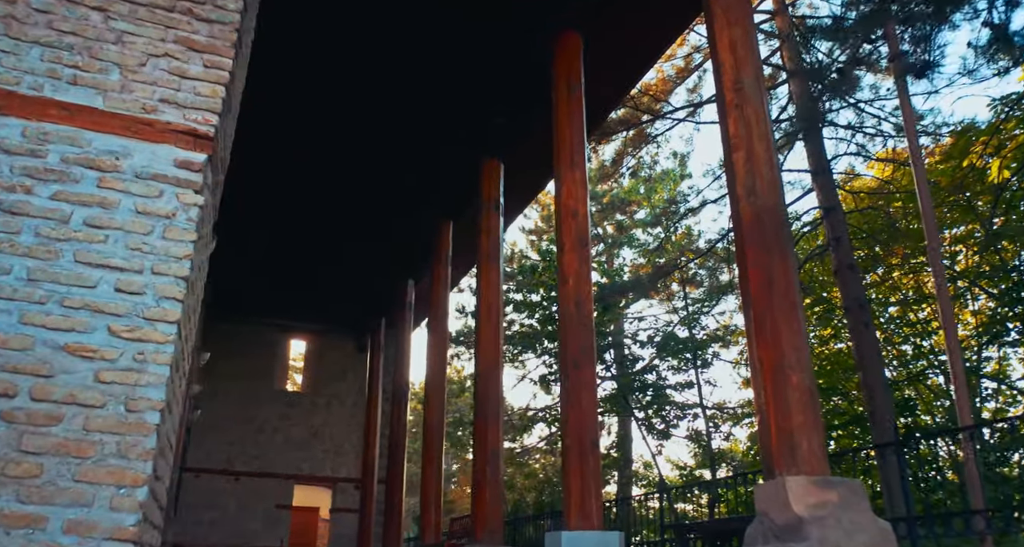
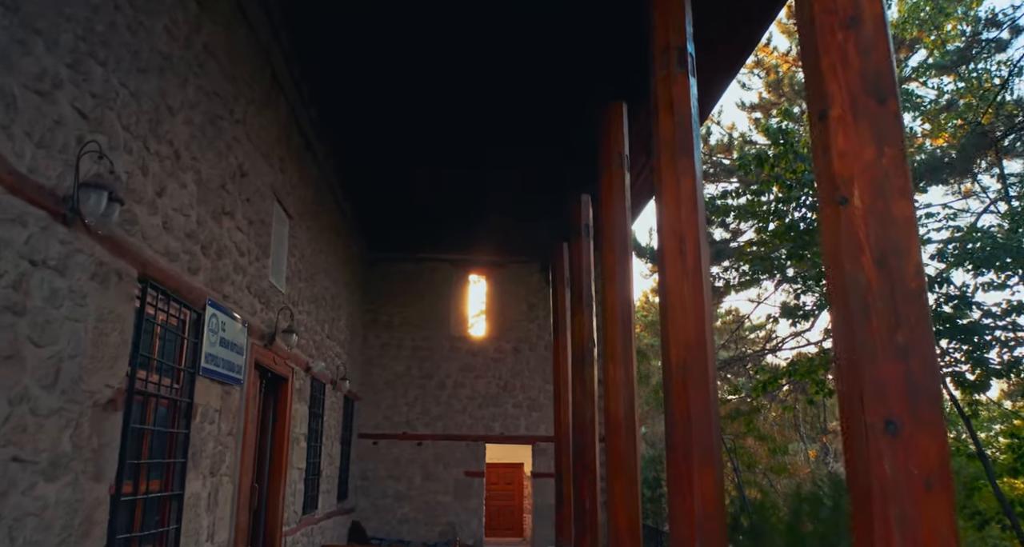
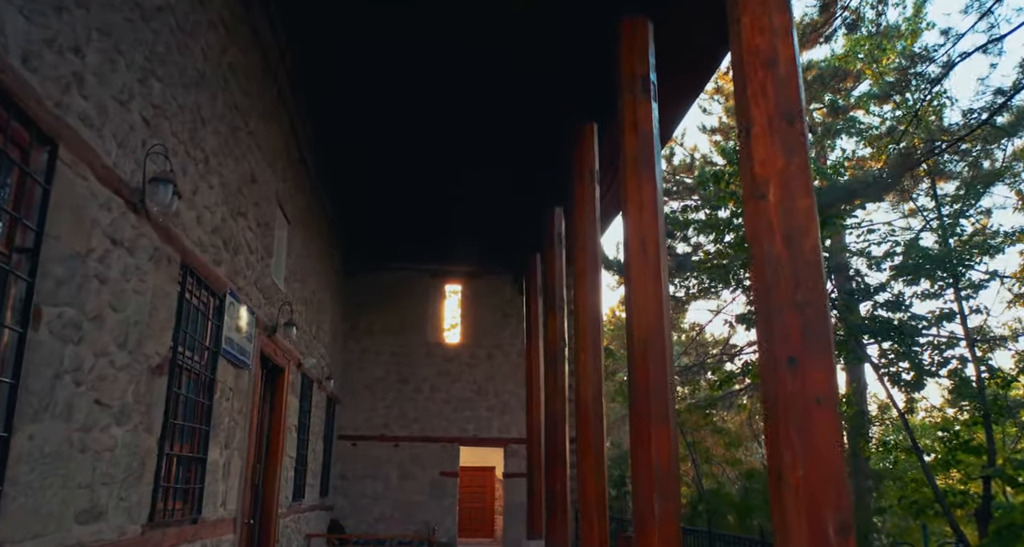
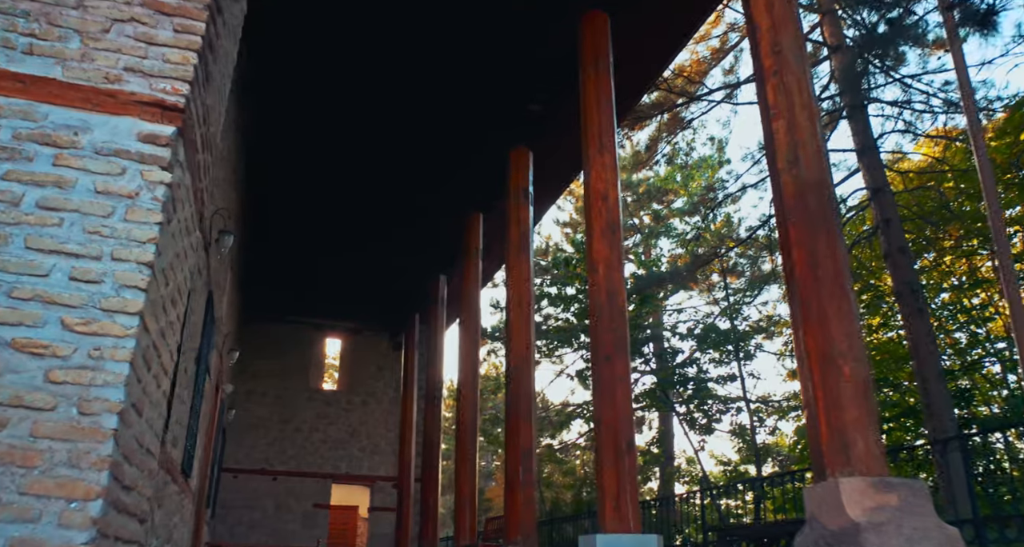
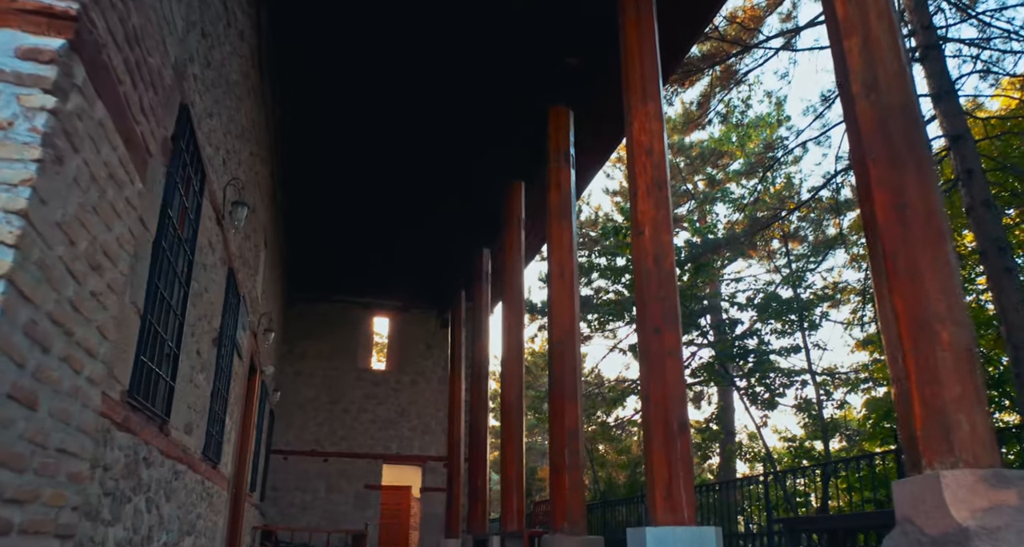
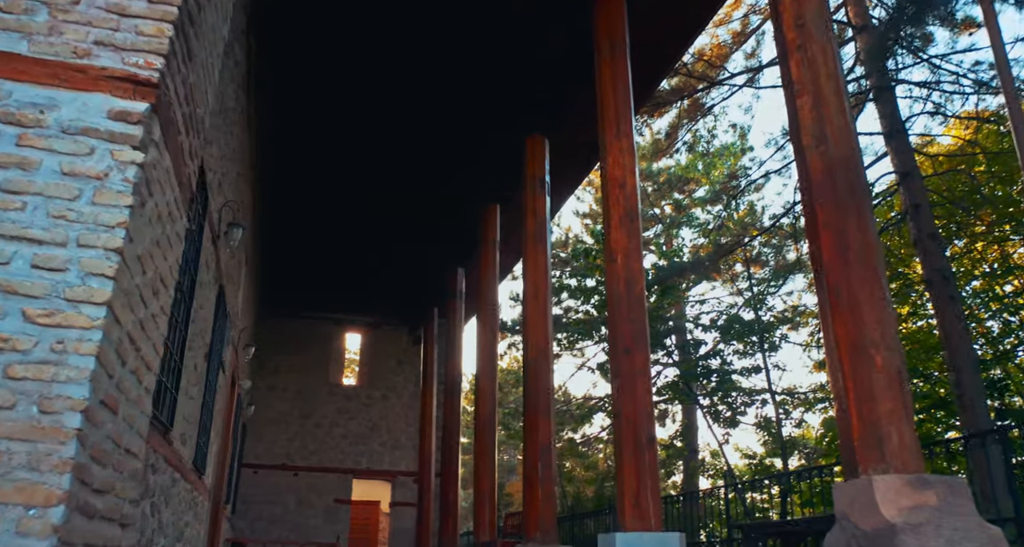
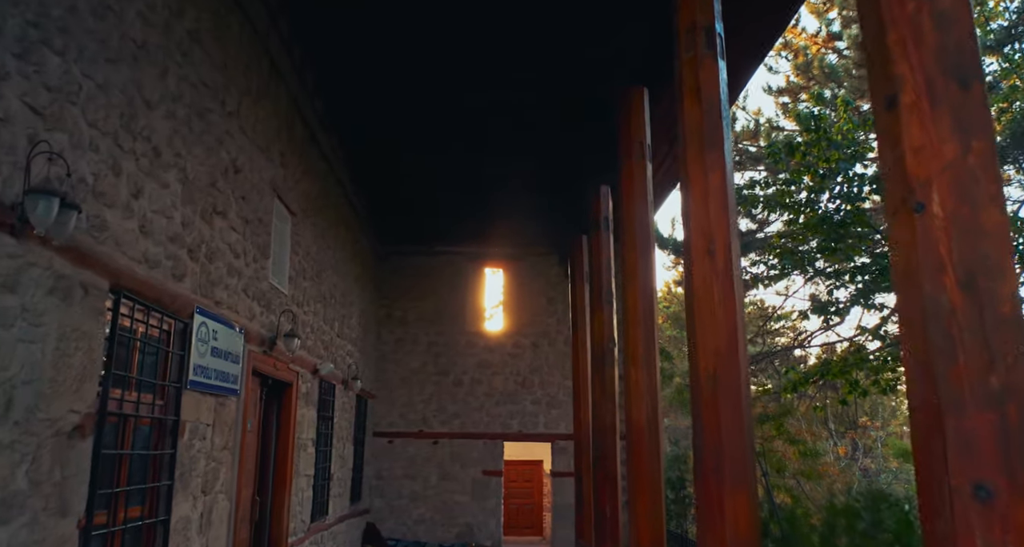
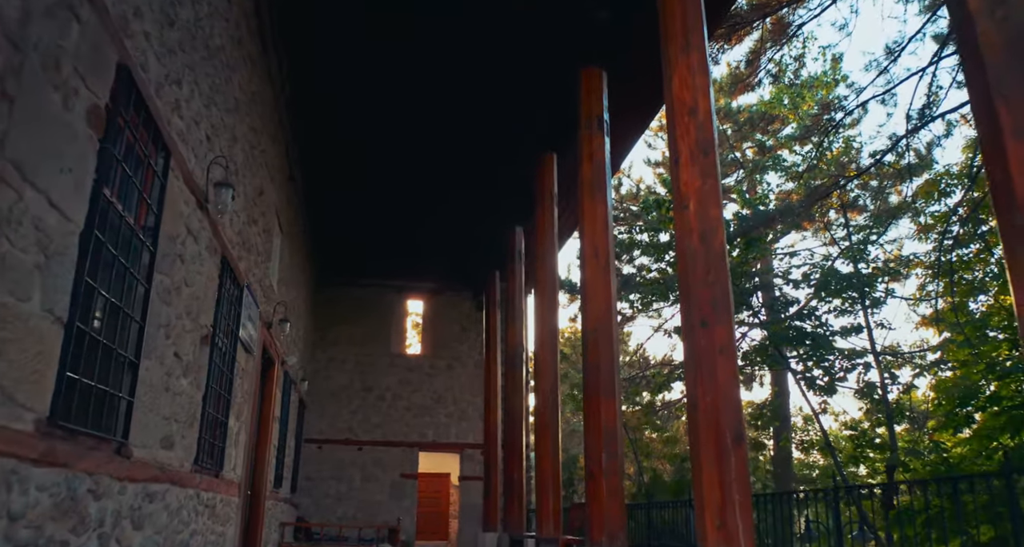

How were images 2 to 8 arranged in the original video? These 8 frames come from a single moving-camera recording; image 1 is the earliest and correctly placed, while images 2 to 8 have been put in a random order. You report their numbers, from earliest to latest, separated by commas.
4, 6, 5, 8, 3, 2, 7
